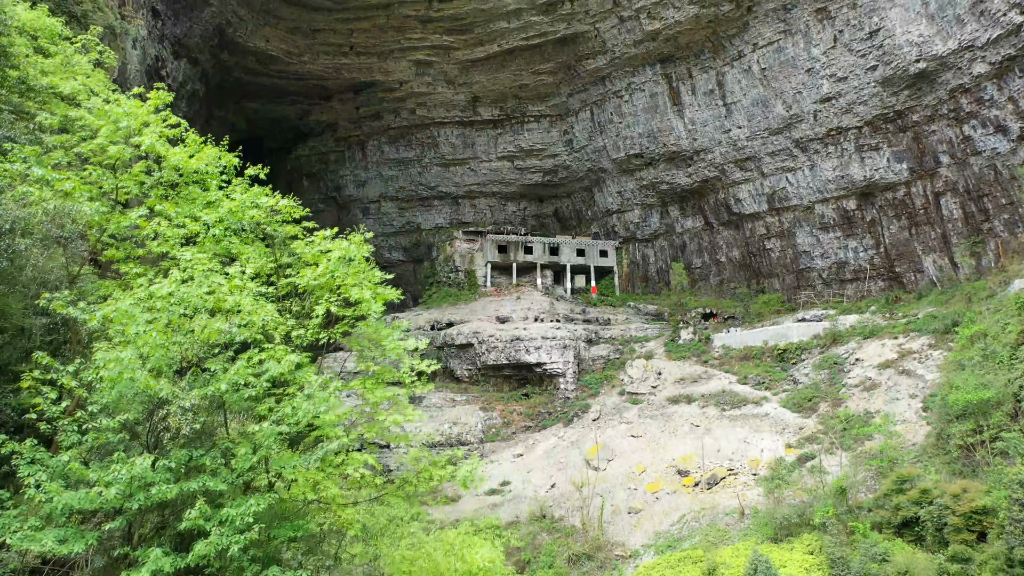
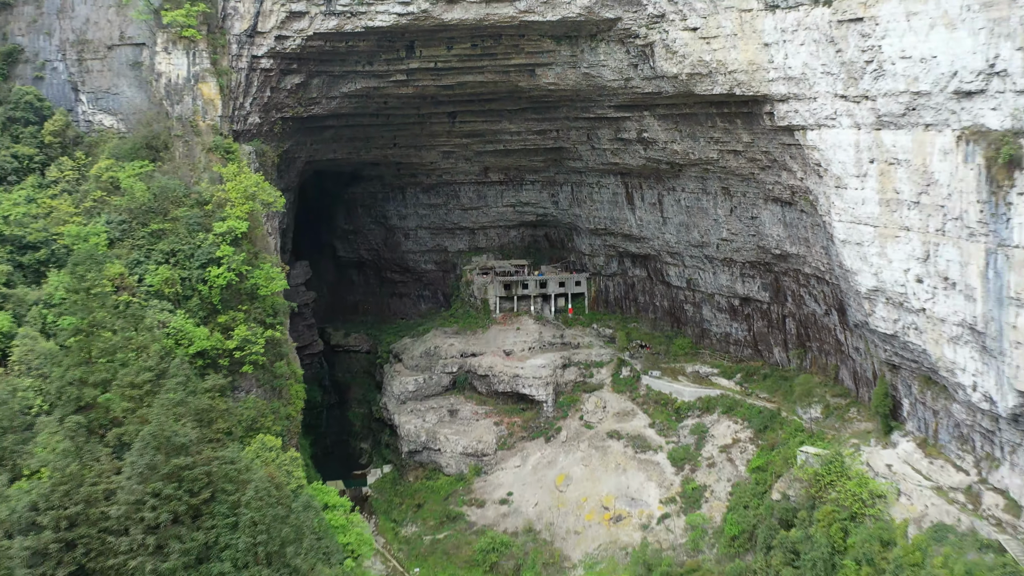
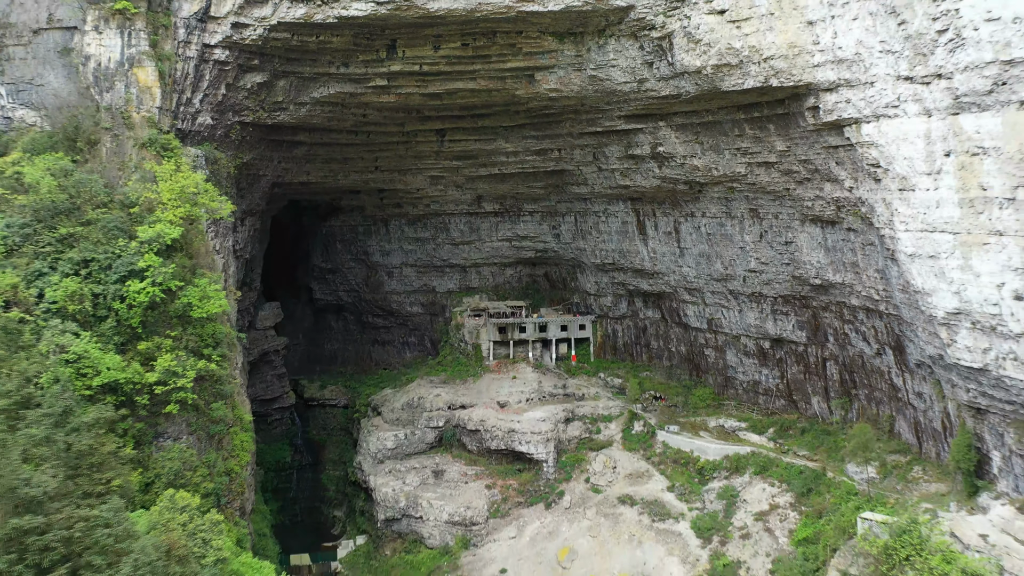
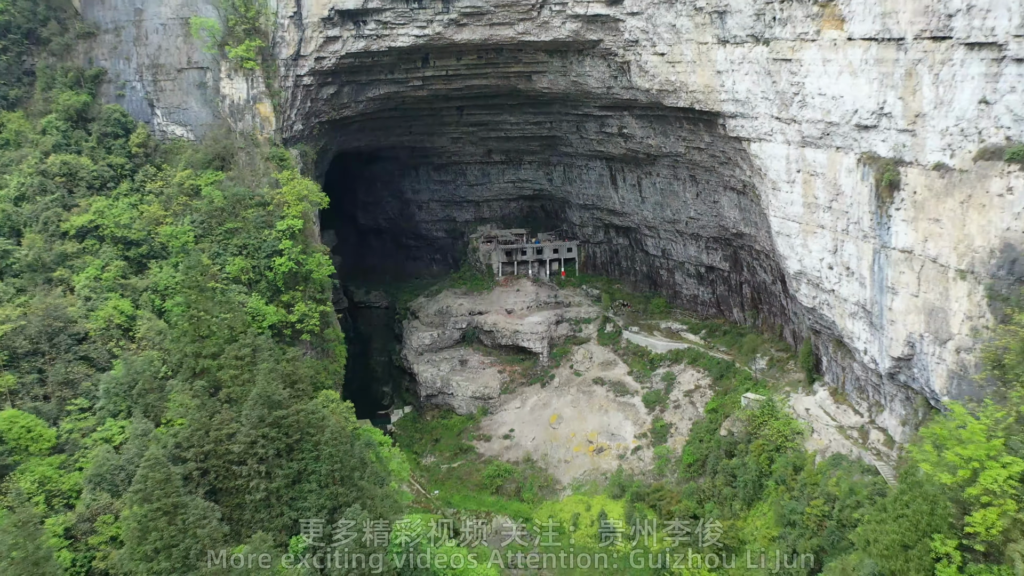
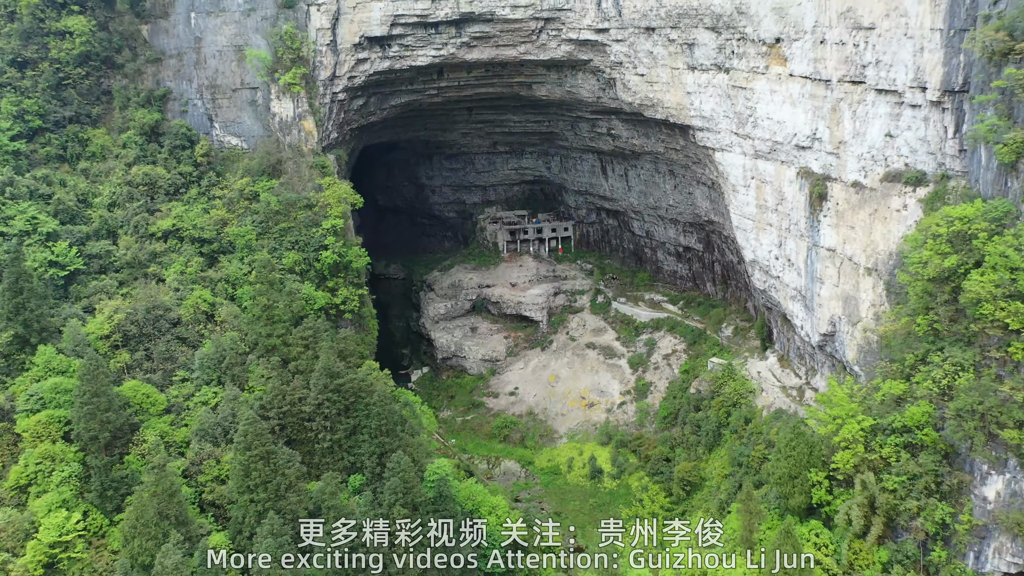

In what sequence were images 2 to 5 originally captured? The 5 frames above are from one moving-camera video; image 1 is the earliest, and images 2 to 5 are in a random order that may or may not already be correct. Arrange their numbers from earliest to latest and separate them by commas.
3, 2, 4, 5
